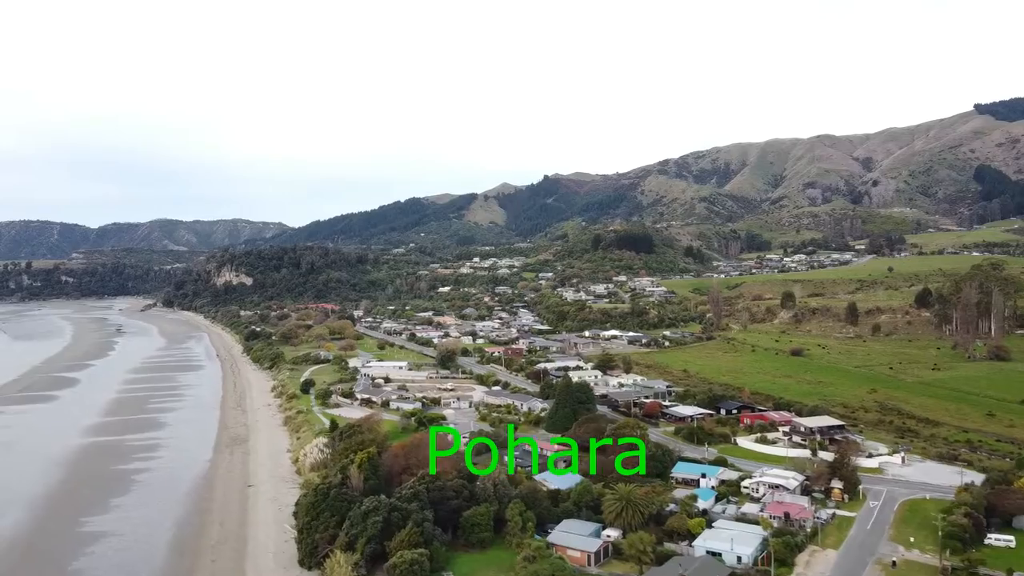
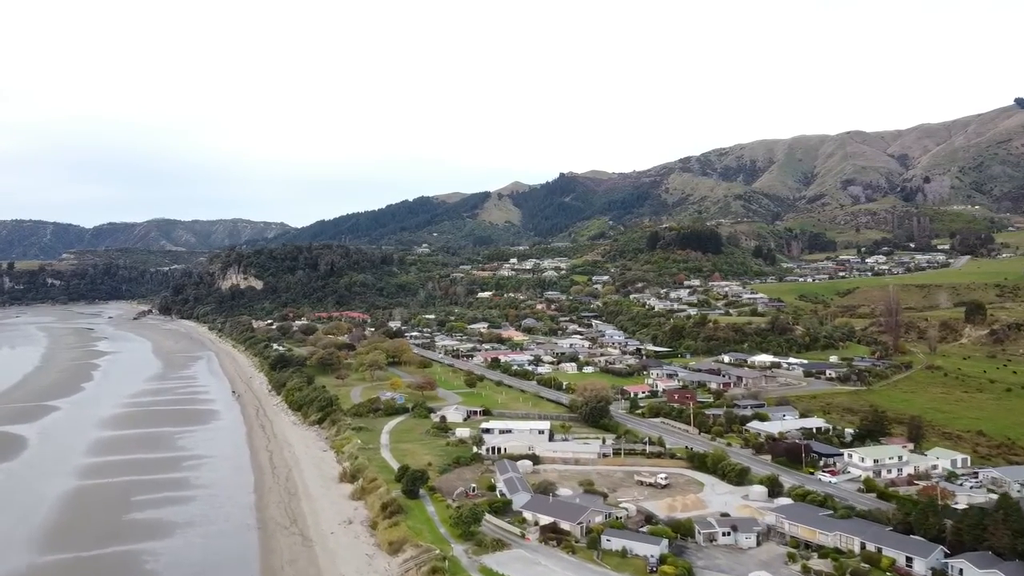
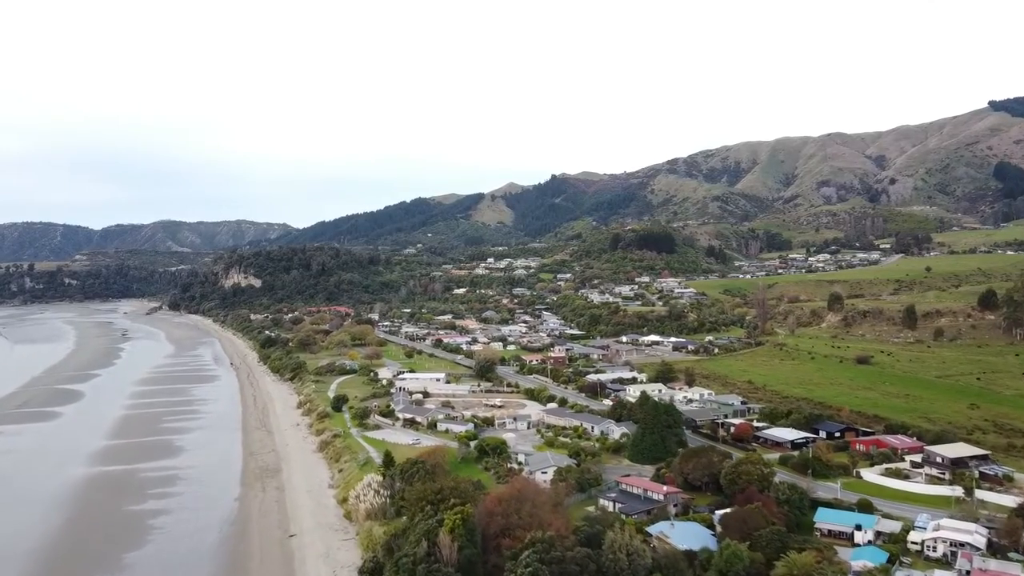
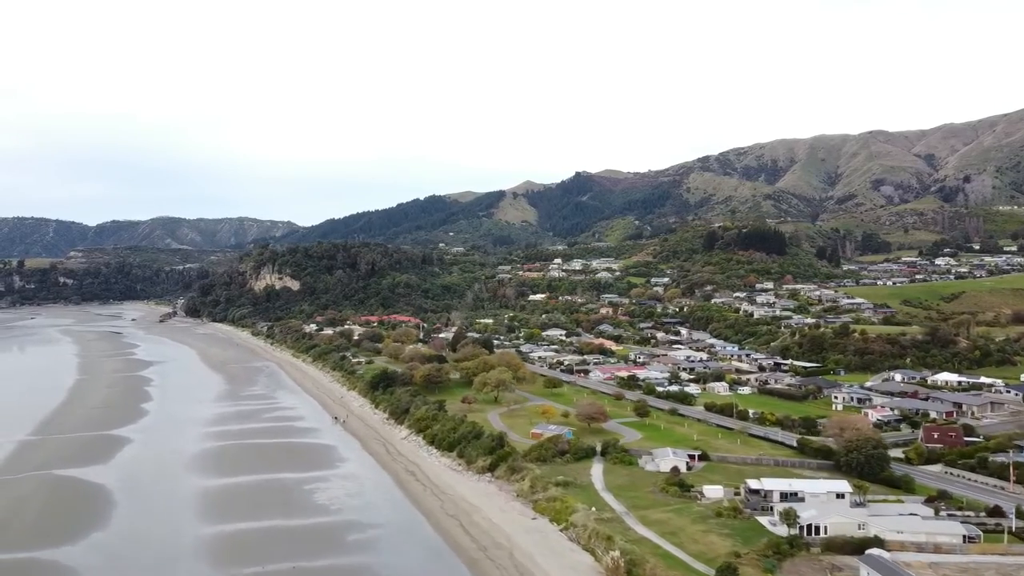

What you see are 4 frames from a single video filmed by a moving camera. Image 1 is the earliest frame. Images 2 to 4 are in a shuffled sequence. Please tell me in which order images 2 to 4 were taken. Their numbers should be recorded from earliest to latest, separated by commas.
3, 2, 4
